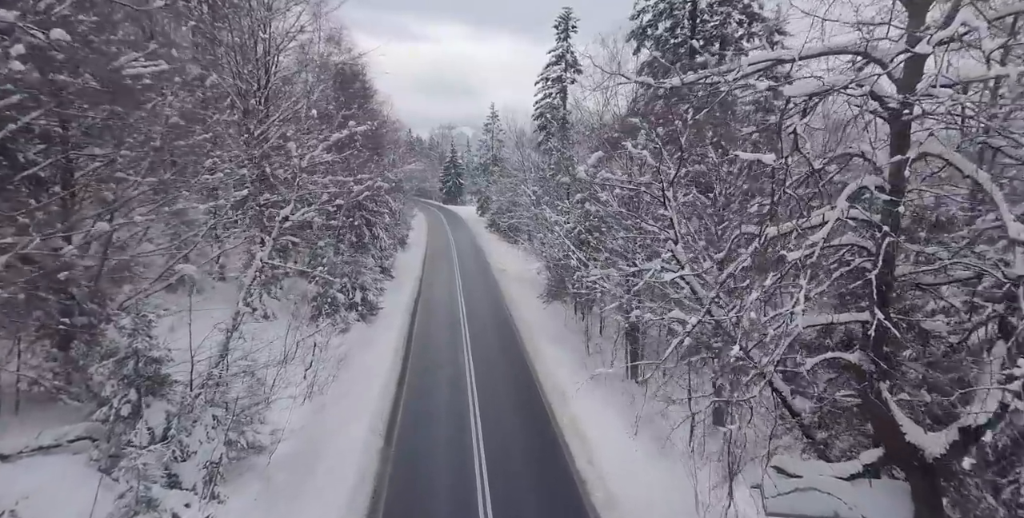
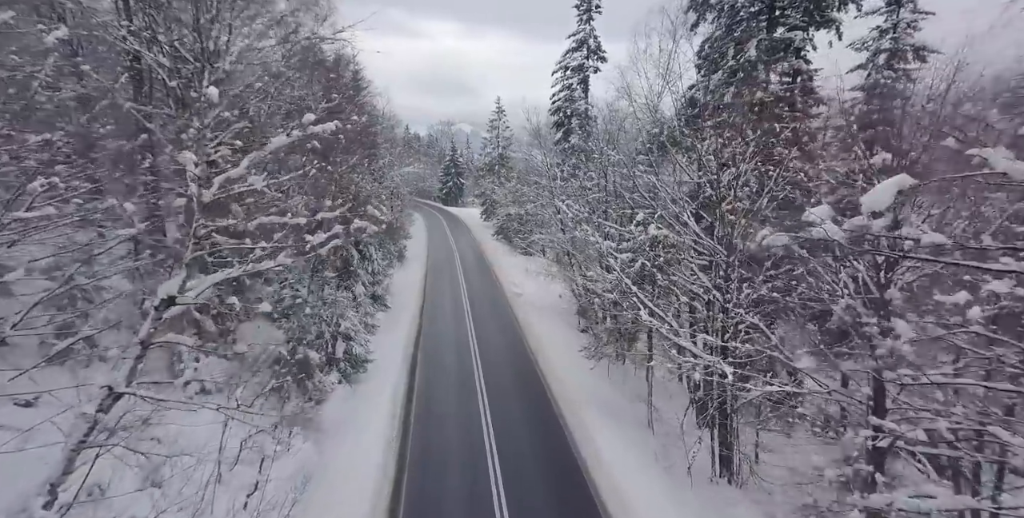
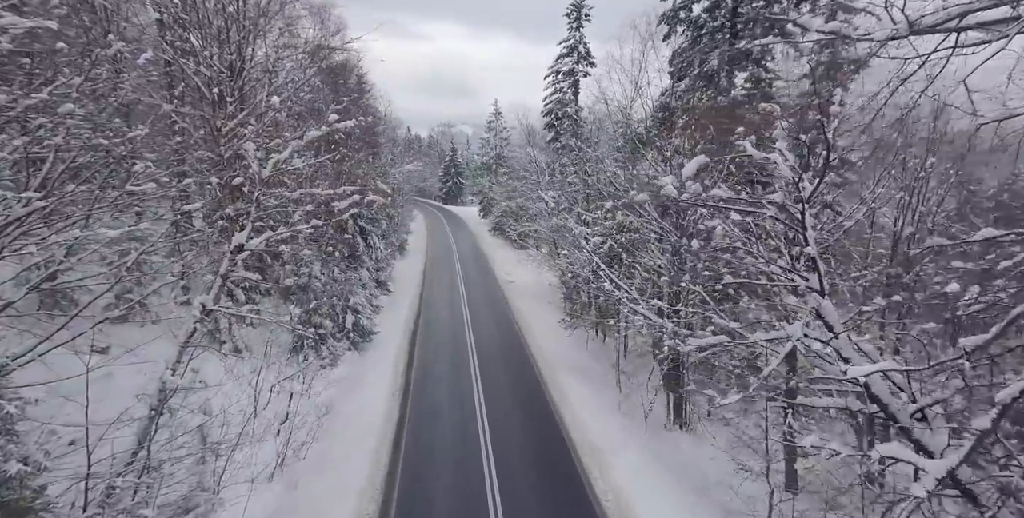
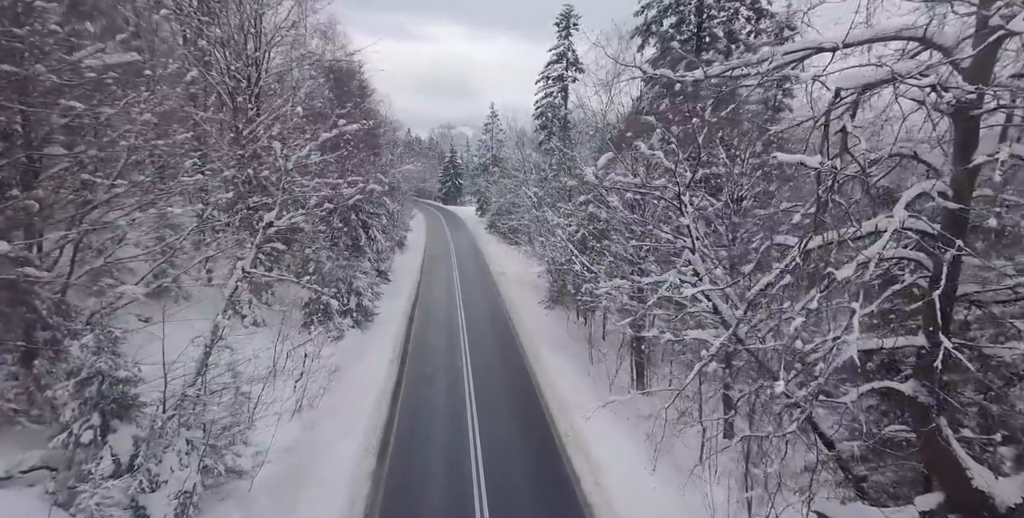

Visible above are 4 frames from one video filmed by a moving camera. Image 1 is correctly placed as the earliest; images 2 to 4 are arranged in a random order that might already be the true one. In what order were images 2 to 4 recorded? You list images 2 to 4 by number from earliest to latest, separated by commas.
4, 3, 2
